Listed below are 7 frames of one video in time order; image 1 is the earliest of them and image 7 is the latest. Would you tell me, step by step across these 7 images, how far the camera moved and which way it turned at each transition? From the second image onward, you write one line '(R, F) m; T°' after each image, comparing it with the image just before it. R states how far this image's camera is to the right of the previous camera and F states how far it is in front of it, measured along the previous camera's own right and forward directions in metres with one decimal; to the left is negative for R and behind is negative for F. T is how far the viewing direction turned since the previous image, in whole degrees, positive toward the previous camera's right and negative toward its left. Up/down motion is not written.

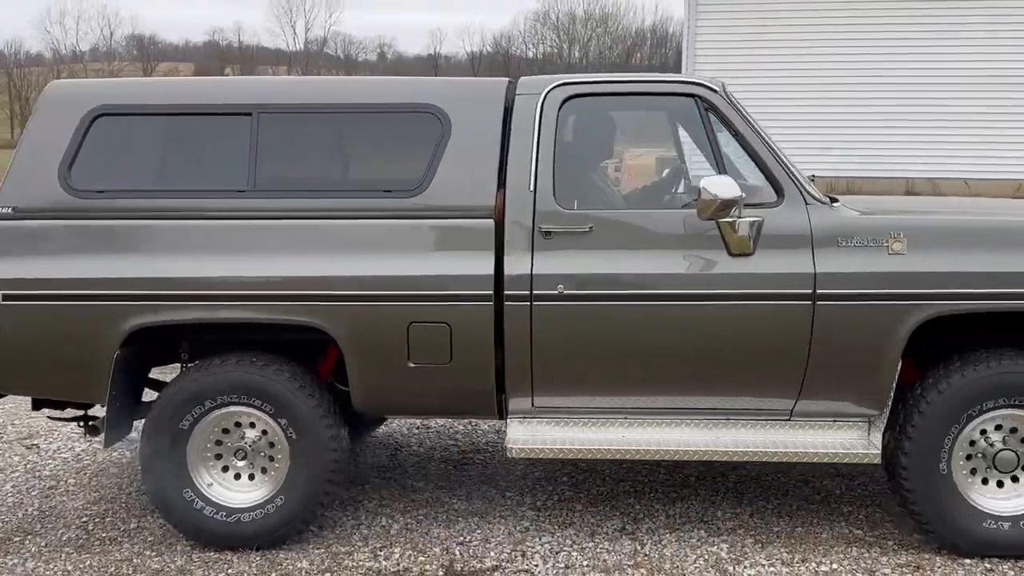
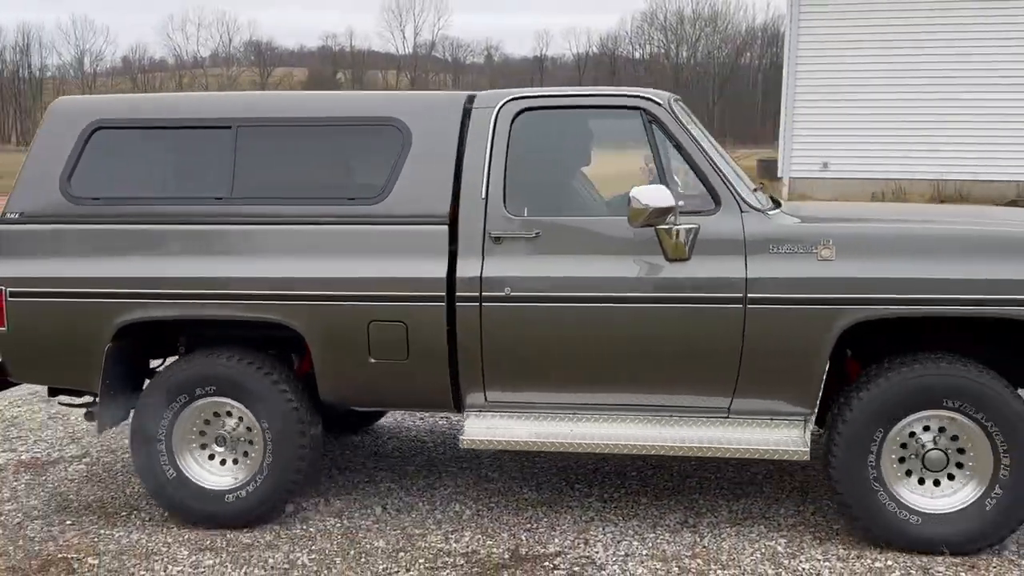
(+0.2, -0.2) m; -6°
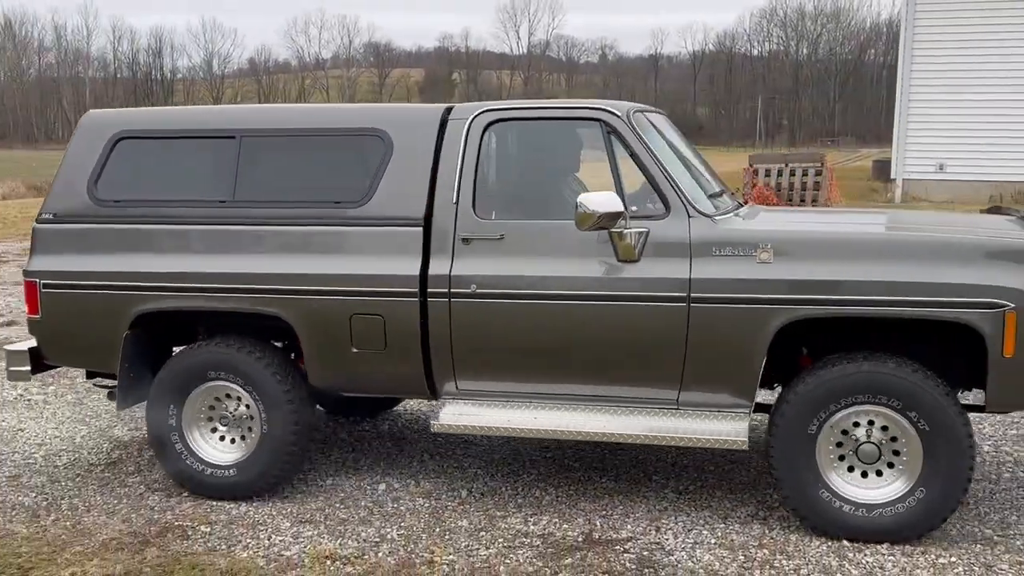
(+0.1, -0.3) m; -6°
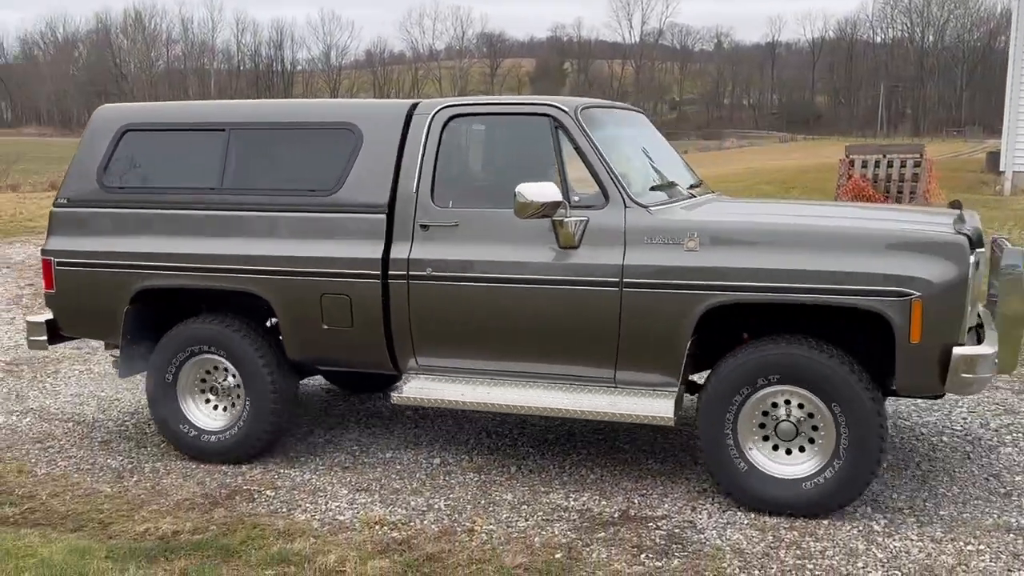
(+0.3, -0.2) m; -6°
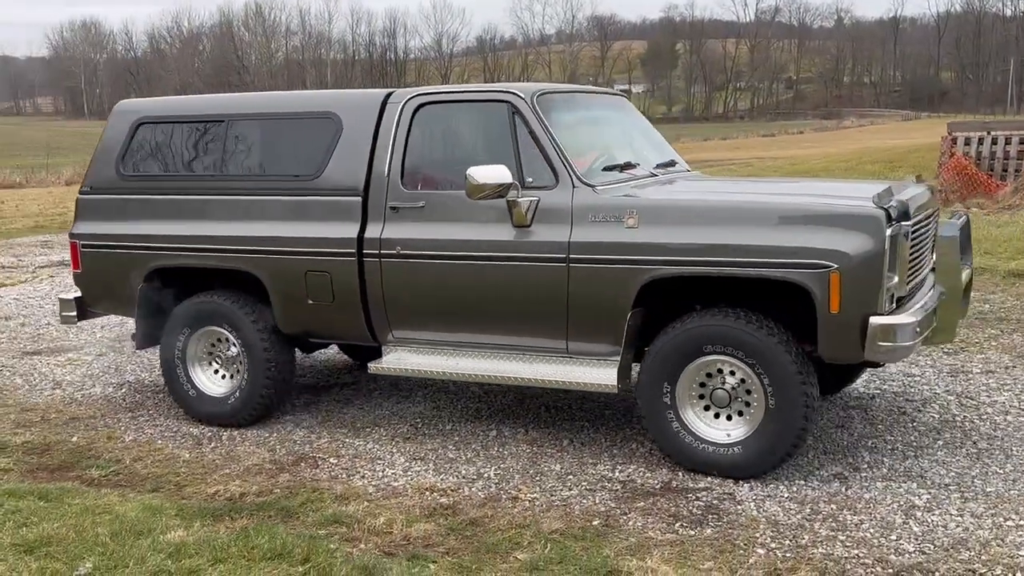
(+0.3, -0.2) m; -6°
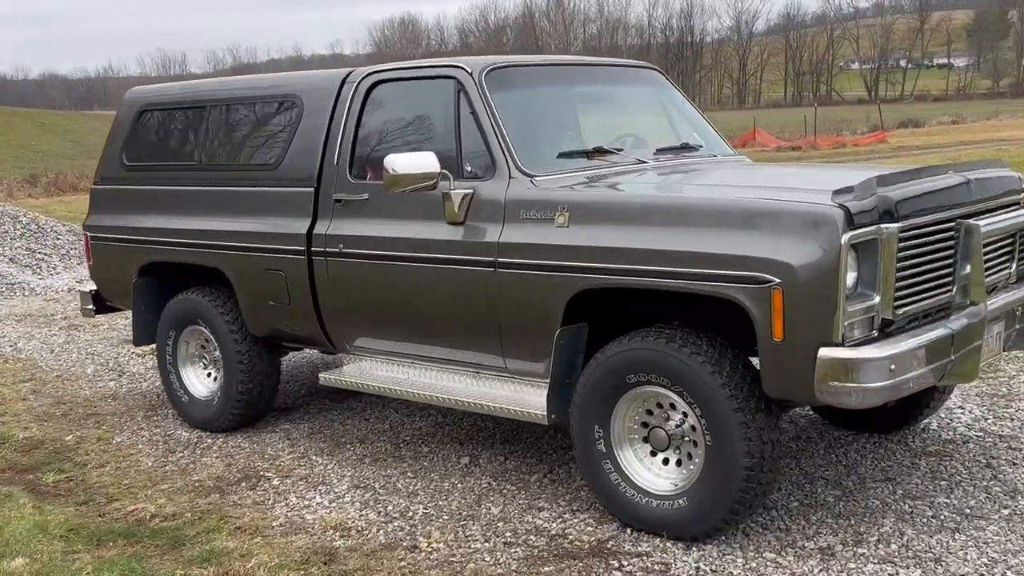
(+1.4, +1.0) m; -15°
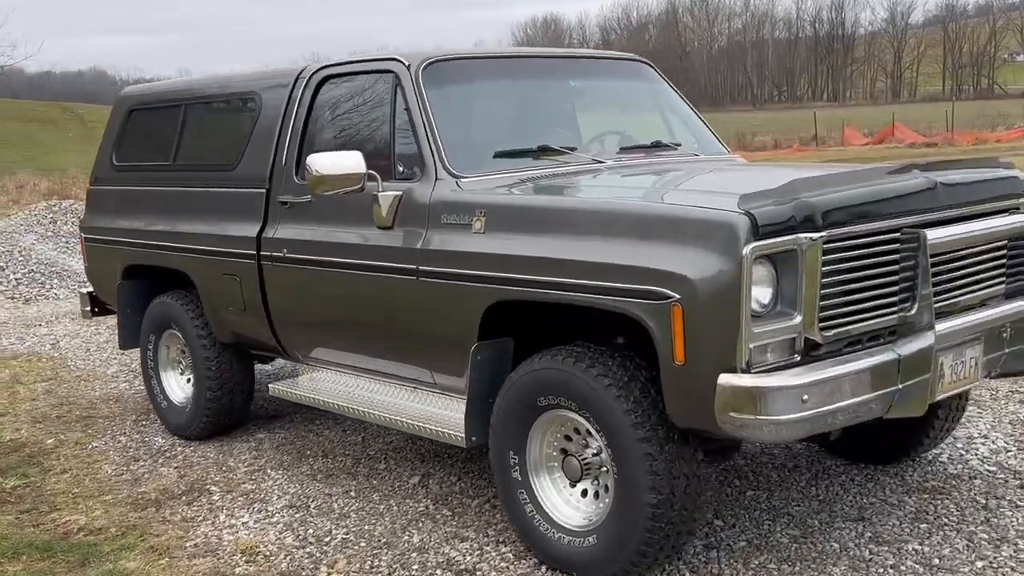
(+0.8, +0.4) m; -7°
